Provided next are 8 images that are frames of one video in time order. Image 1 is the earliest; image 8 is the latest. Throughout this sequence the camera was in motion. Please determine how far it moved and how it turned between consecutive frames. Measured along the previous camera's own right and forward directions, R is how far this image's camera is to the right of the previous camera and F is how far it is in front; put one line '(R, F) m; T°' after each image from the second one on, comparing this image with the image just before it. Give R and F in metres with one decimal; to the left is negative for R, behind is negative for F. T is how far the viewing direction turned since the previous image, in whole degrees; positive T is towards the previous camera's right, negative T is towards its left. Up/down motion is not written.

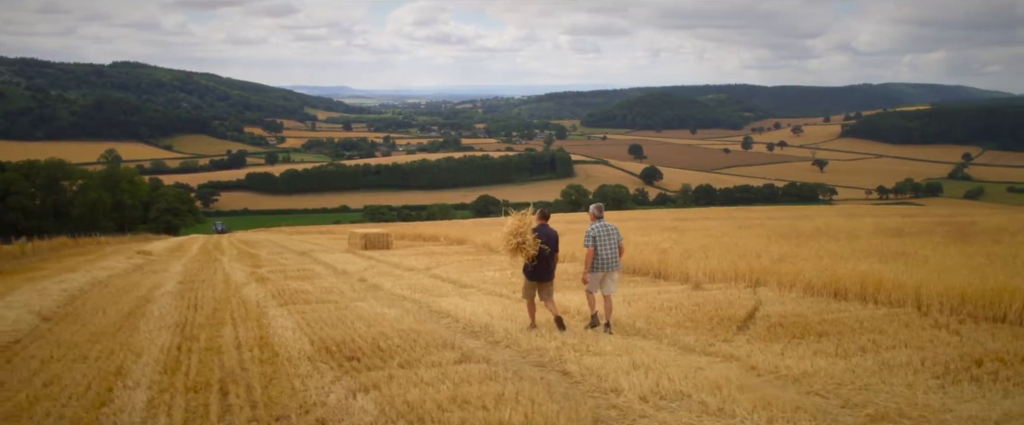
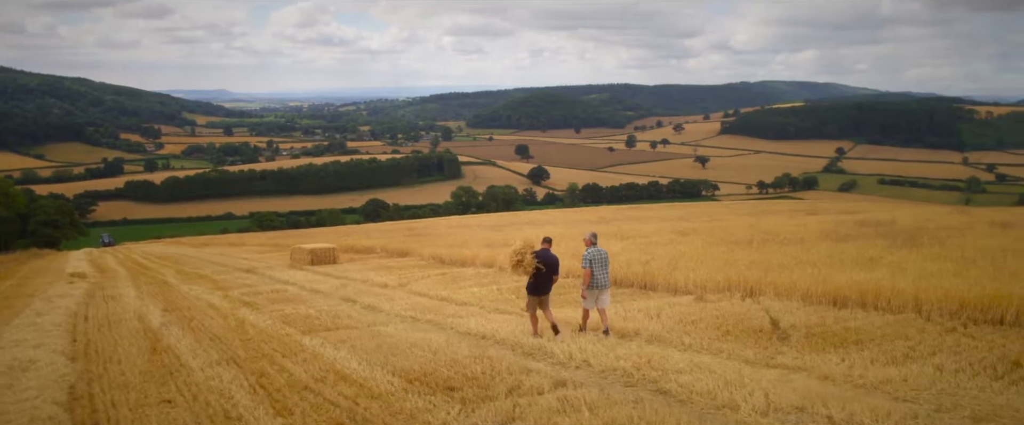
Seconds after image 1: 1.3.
(-1.2, -0.1) m; +8°
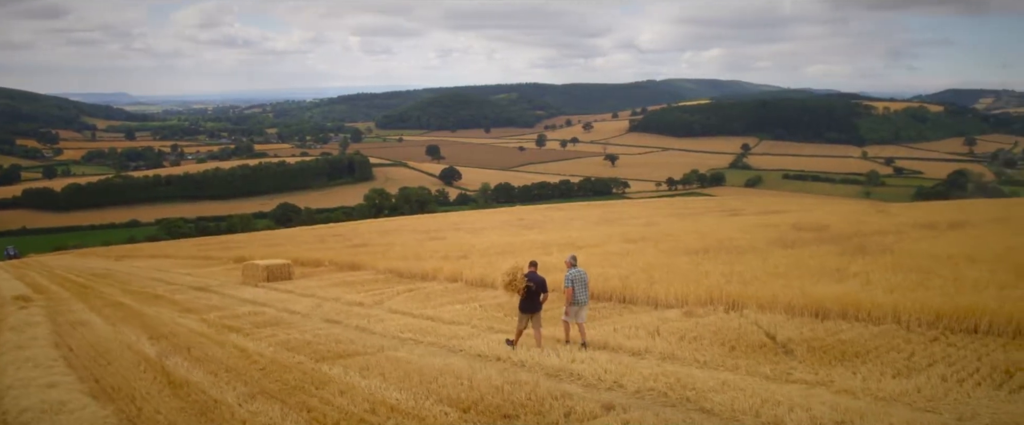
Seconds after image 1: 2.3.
(-0.8, -0.2) m; +6°
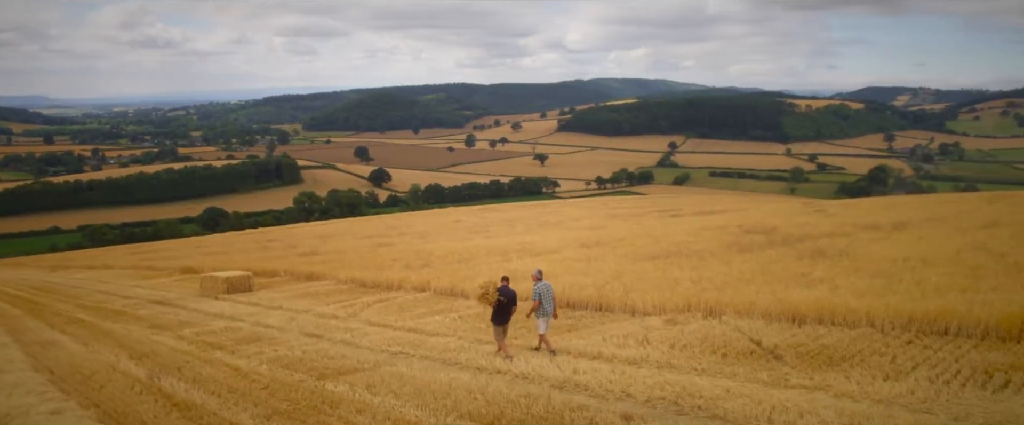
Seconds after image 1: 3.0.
(-0.5, -0.1) m; +5°
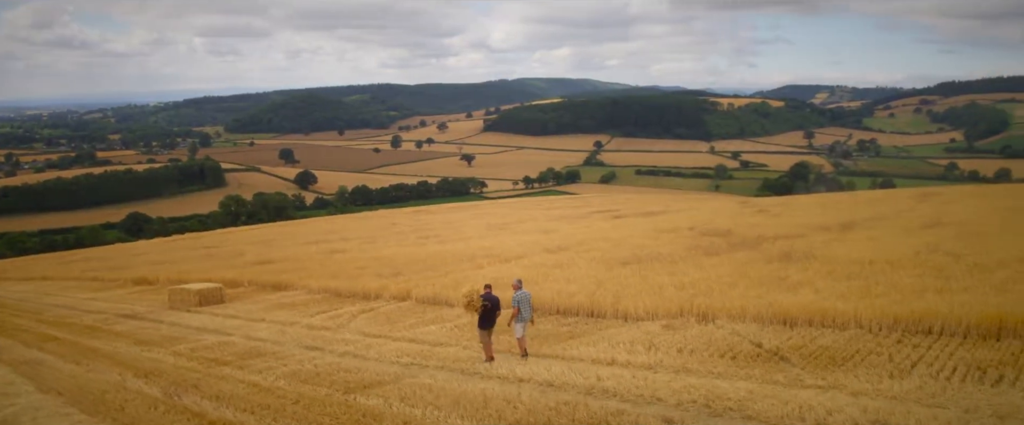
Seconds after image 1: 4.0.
(-0.8, -0.2) m; +4°
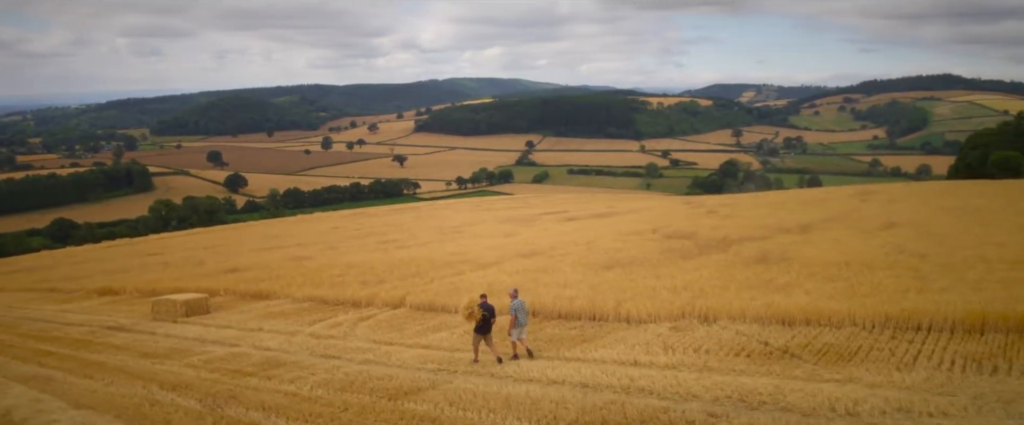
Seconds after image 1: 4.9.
(-0.9, -0.4) m; +4°
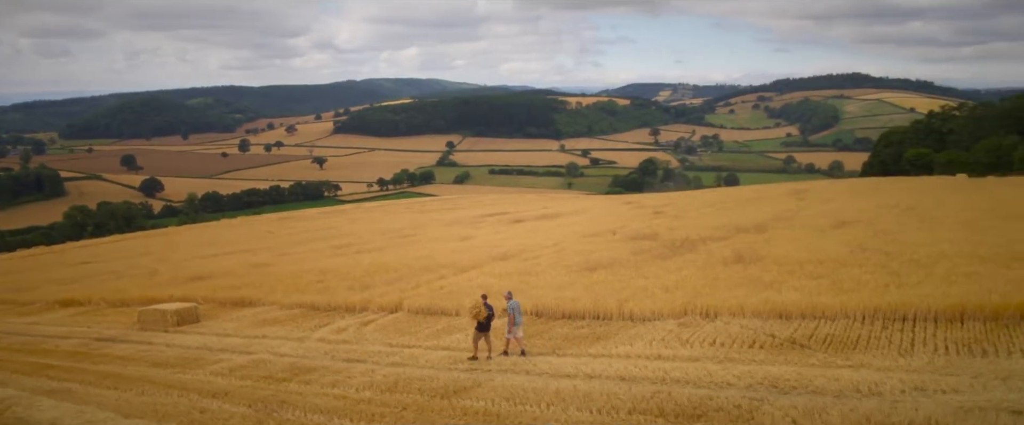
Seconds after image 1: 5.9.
(-1.1, -0.5) m; +4°
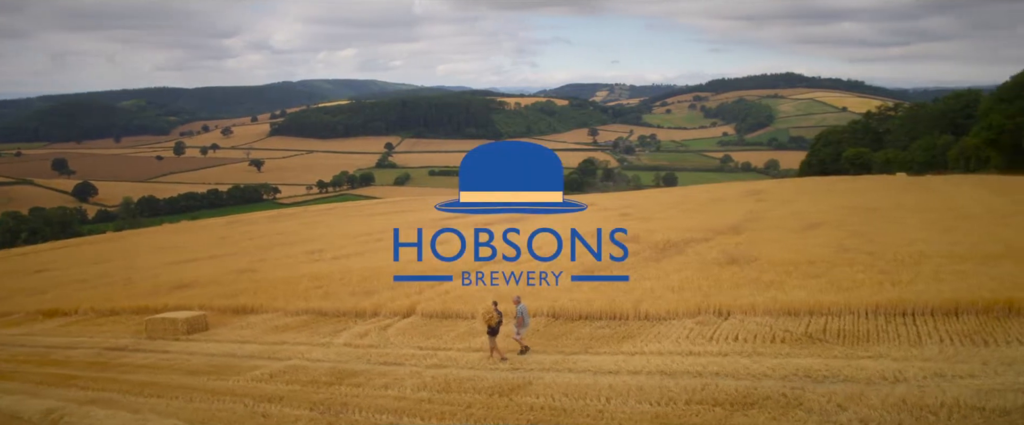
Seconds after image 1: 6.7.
(-1.1, -0.6) m; +3°
